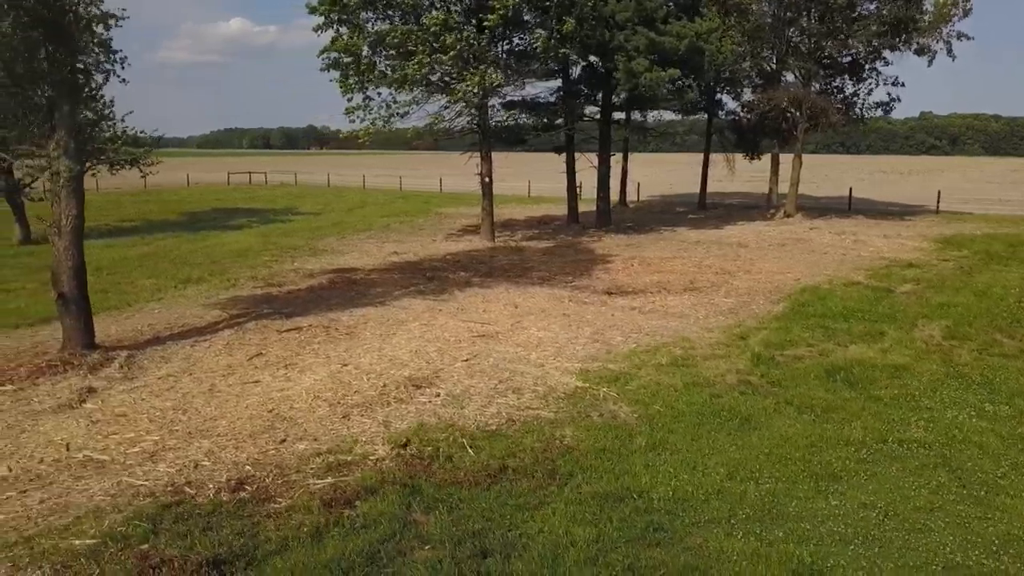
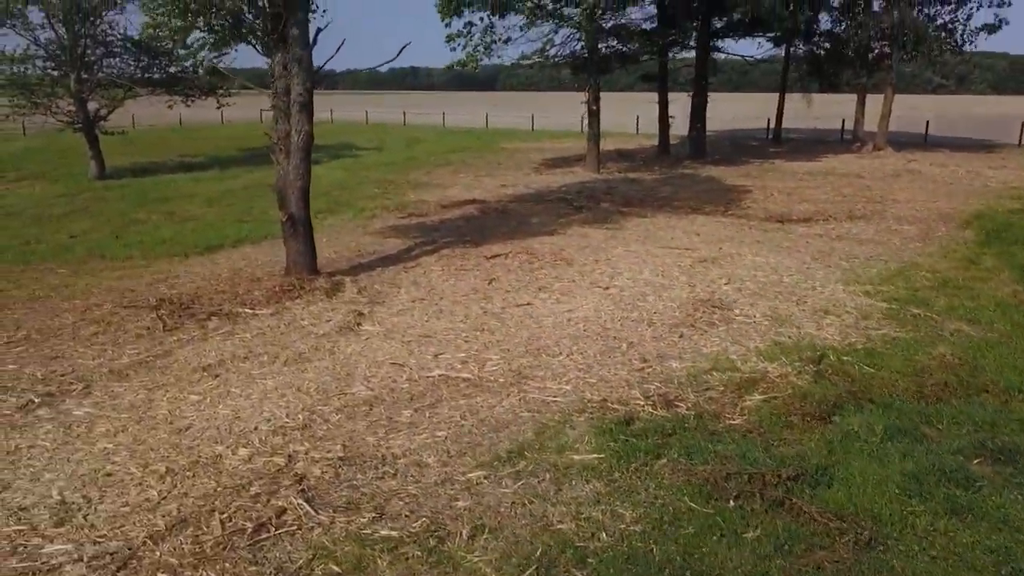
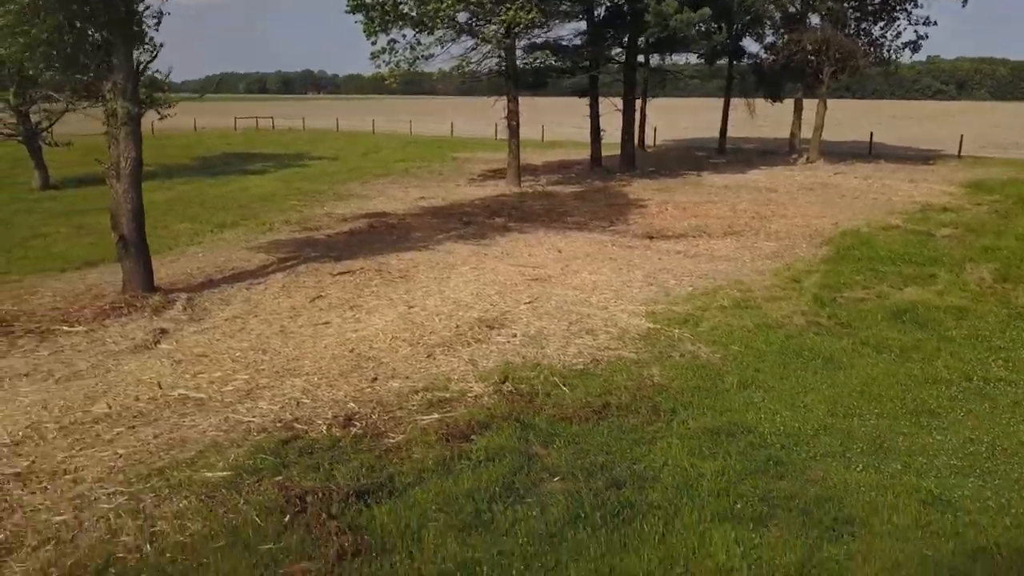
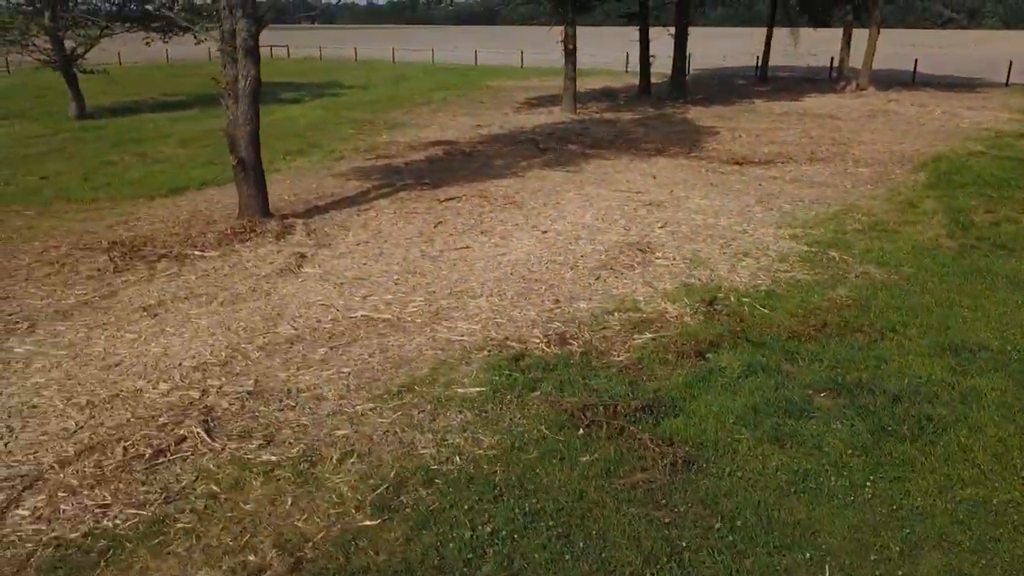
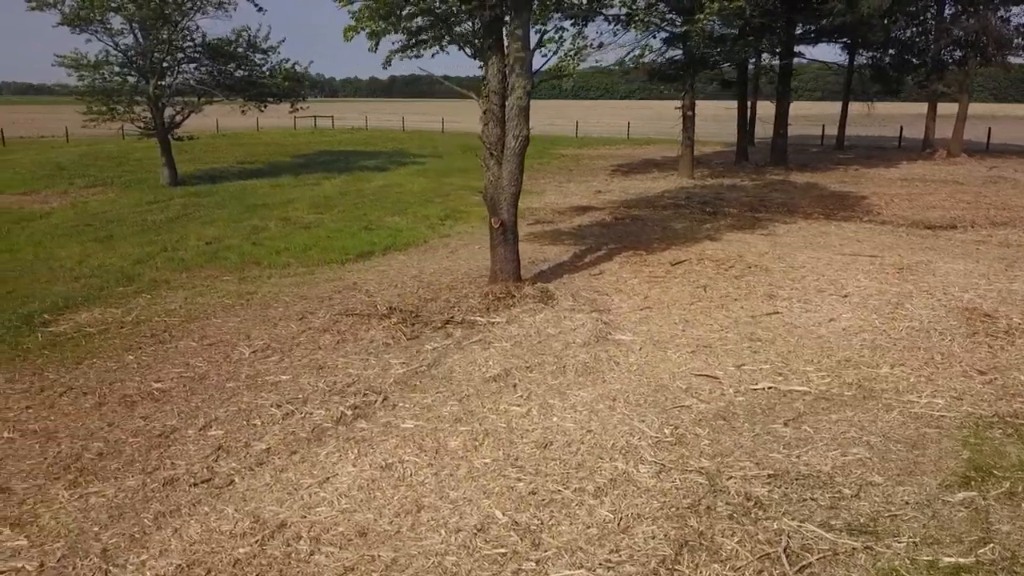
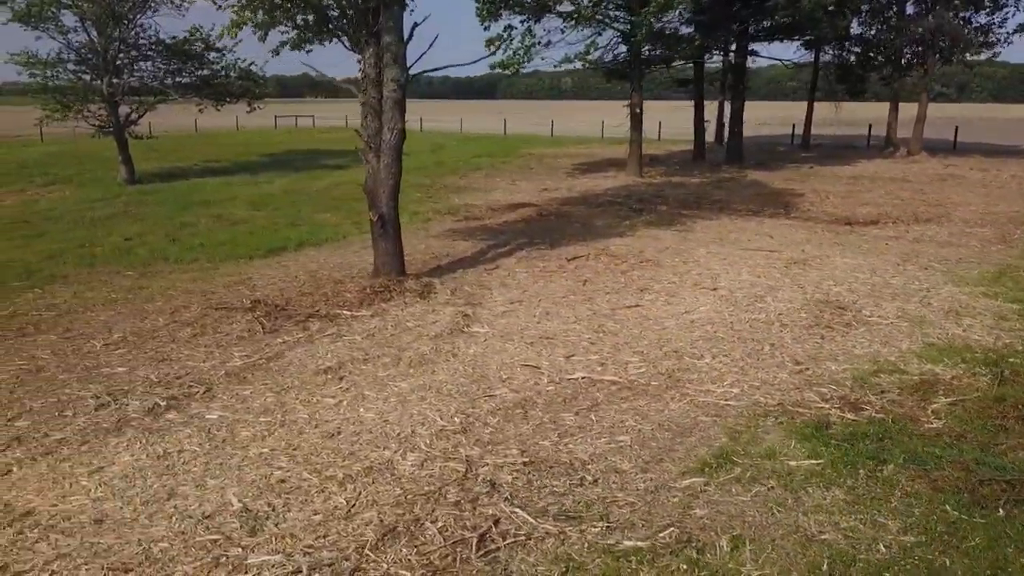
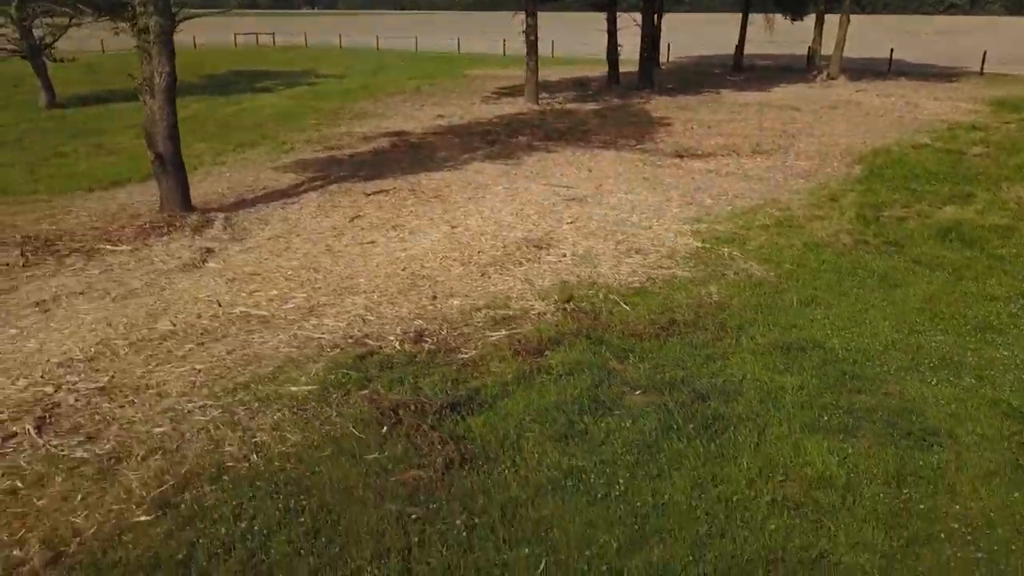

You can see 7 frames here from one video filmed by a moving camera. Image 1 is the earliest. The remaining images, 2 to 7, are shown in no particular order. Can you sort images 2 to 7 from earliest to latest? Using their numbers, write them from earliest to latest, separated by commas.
3, 7, 4, 2, 6, 5
